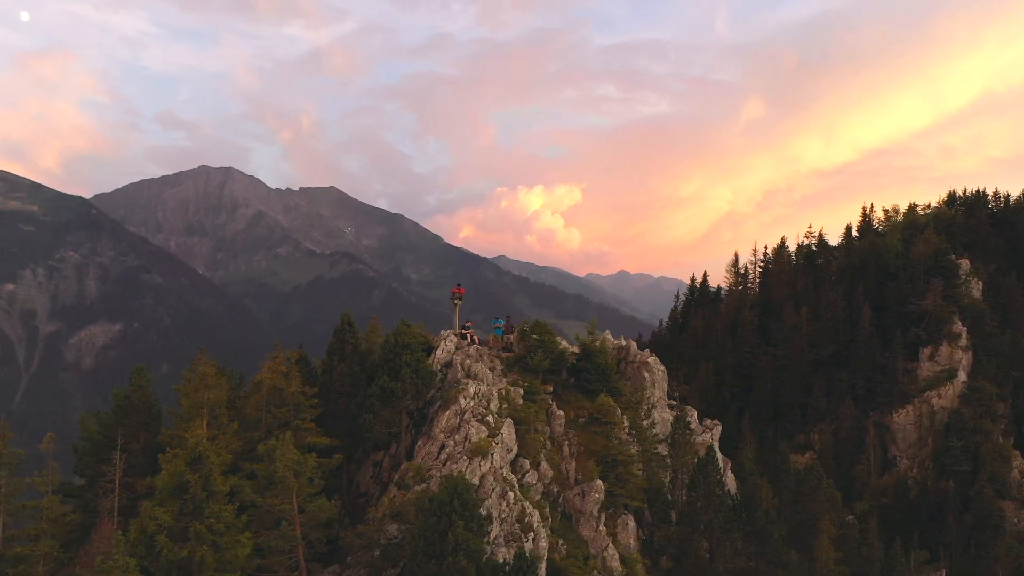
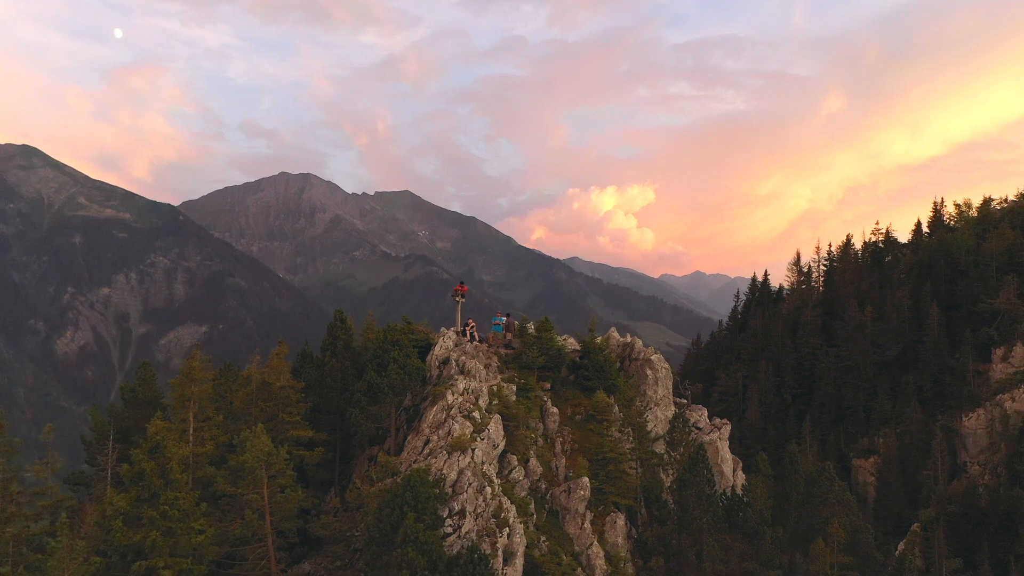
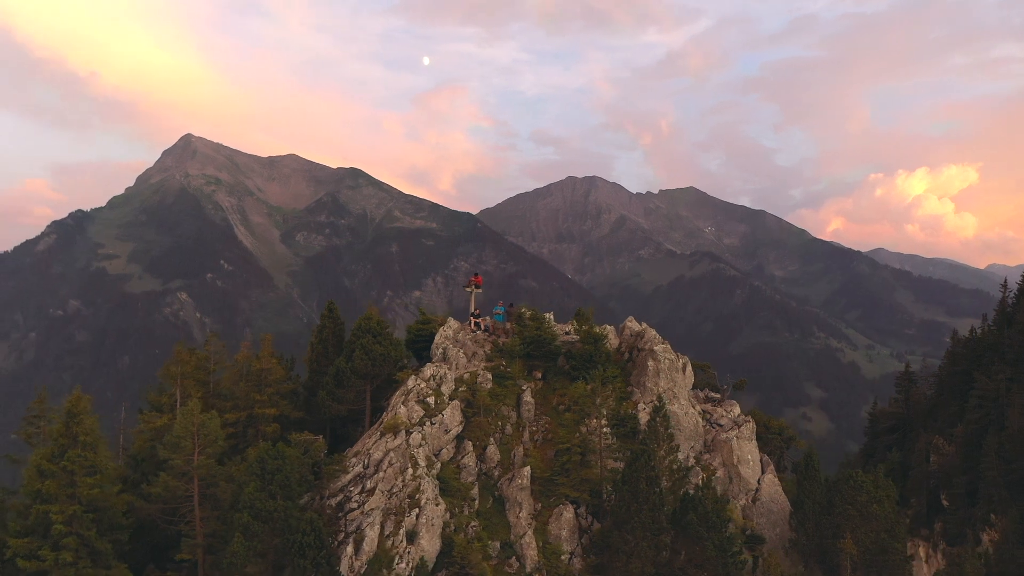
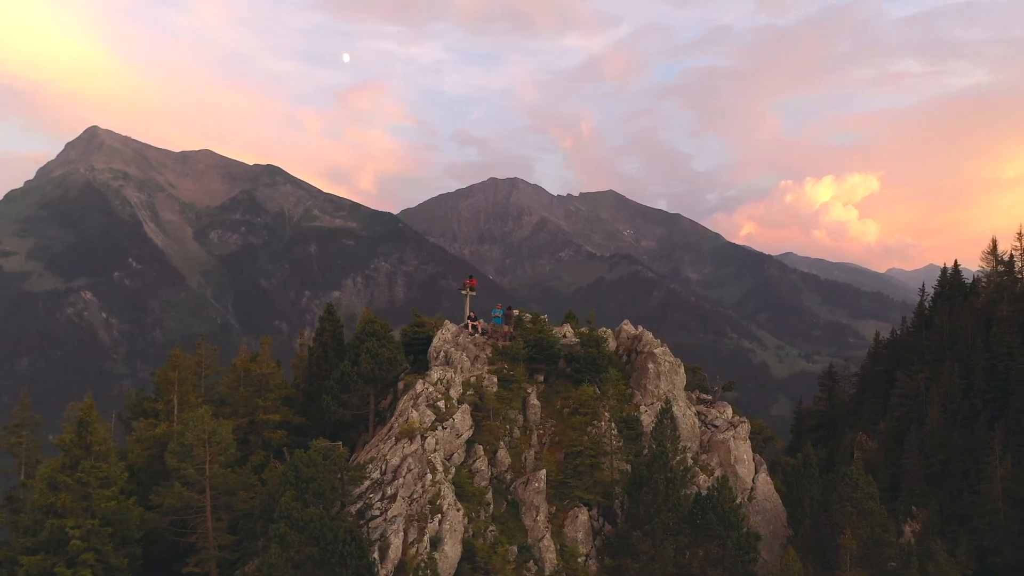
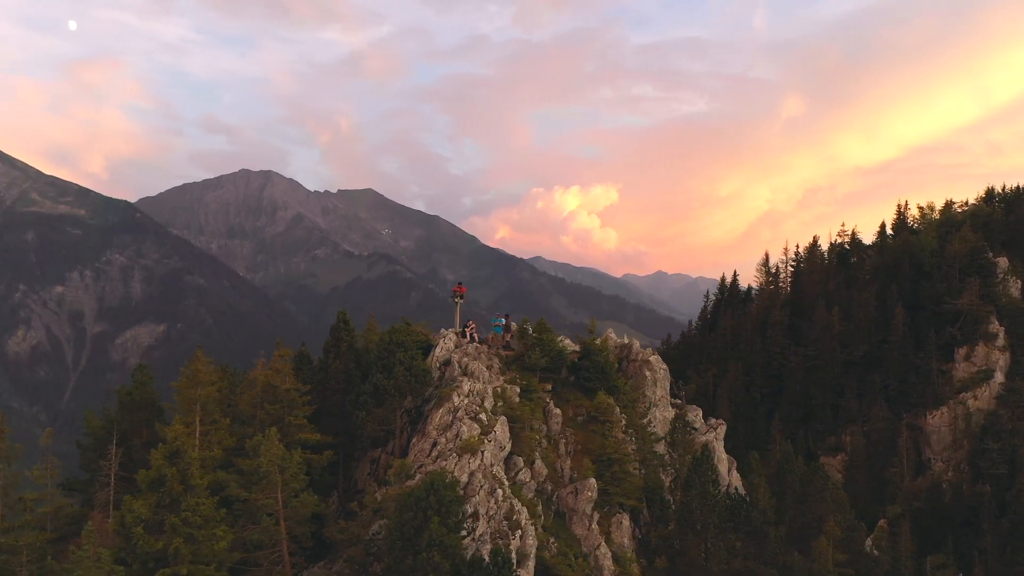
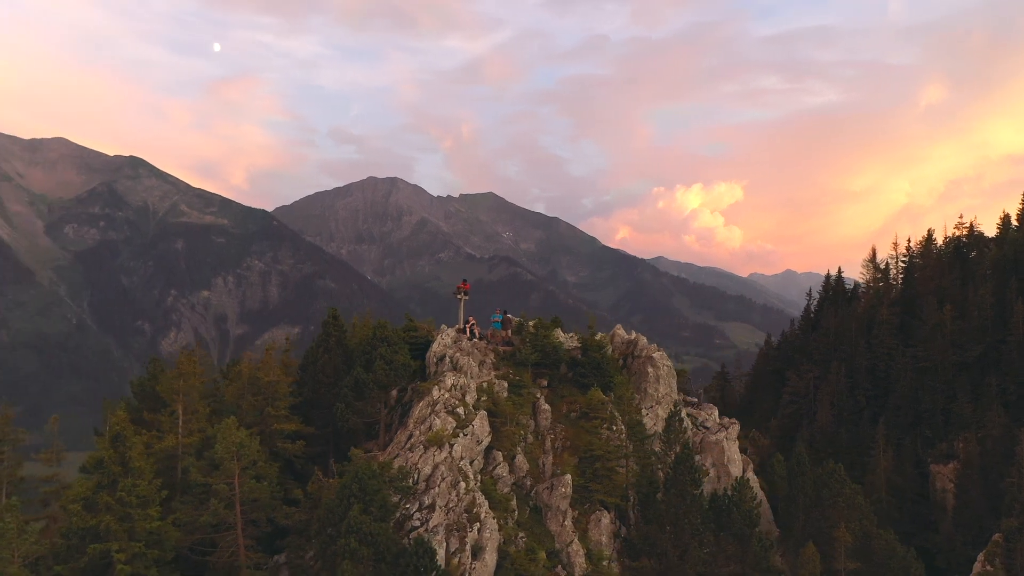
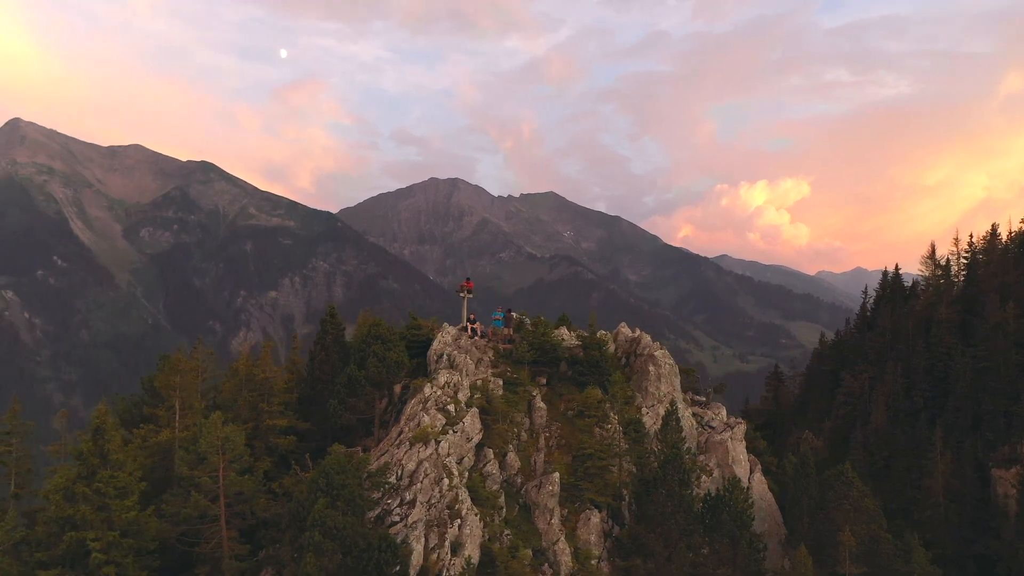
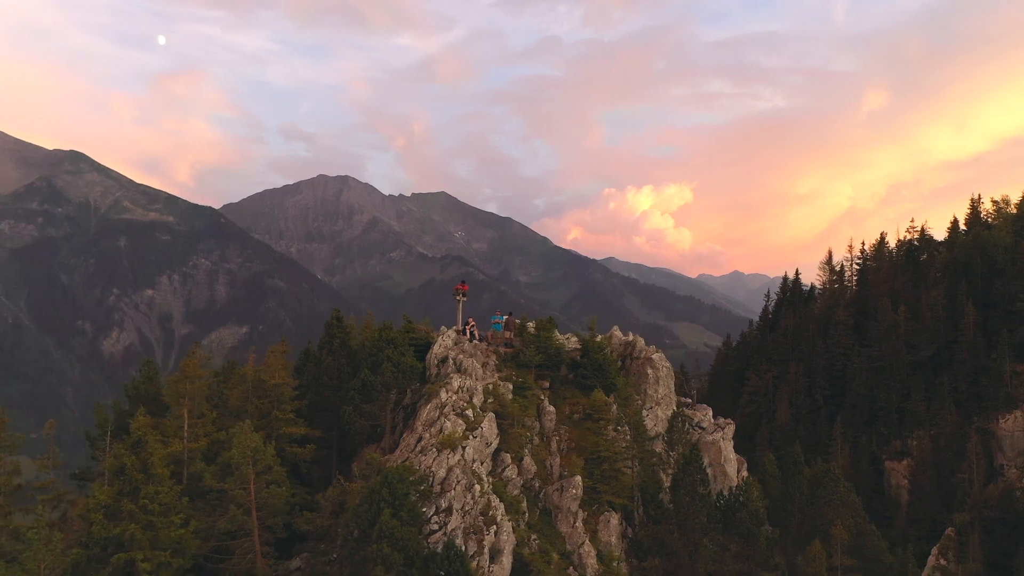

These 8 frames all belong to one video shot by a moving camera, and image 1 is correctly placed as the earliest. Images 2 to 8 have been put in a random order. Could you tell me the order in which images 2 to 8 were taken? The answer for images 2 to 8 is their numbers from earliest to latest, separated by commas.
5, 2, 8, 6, 7, 4, 3
